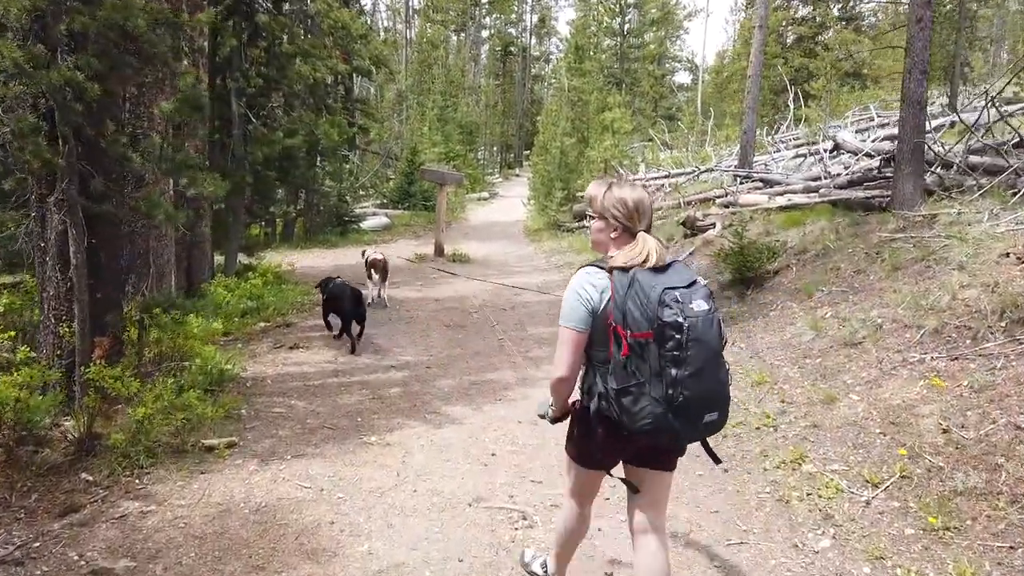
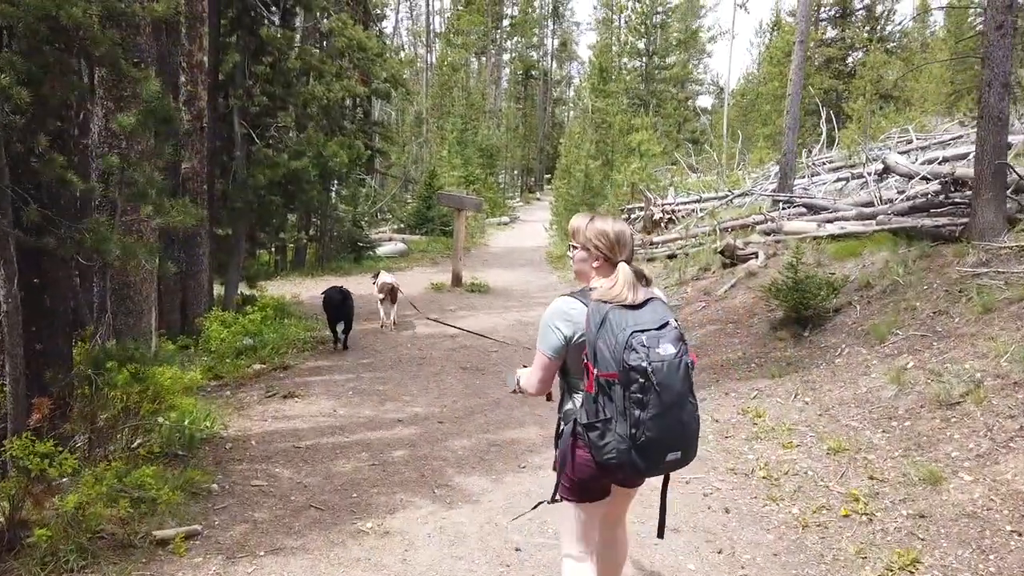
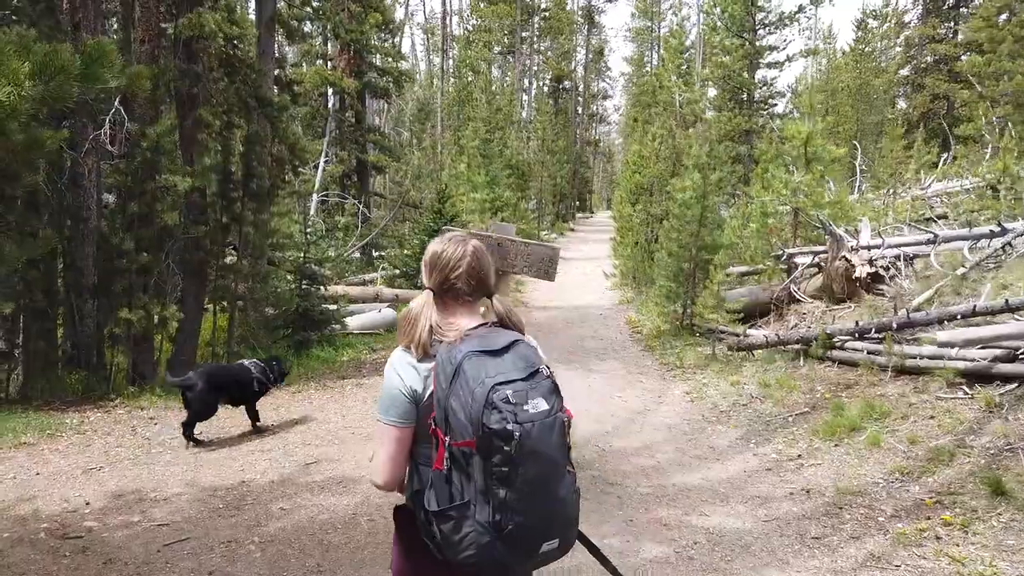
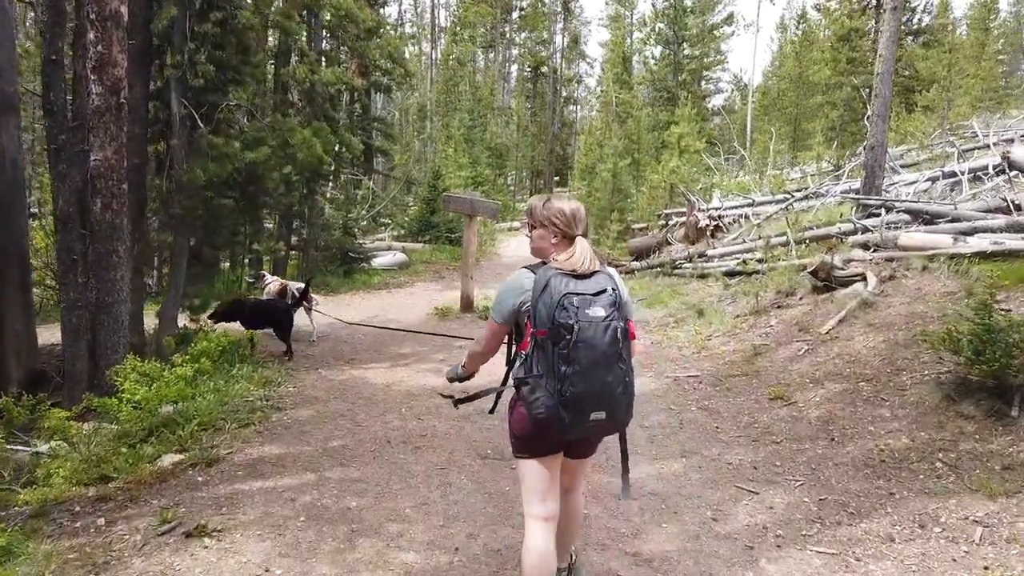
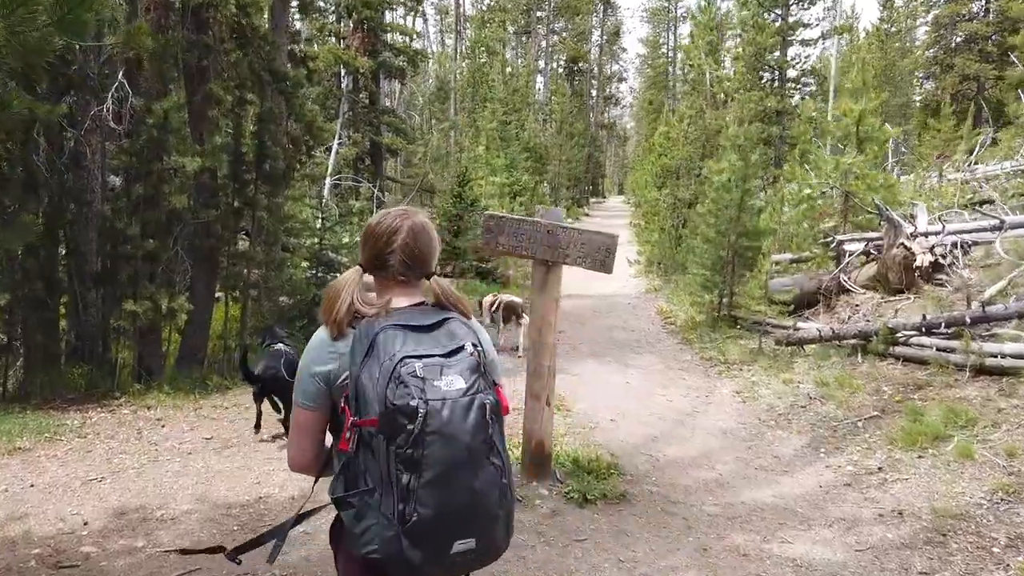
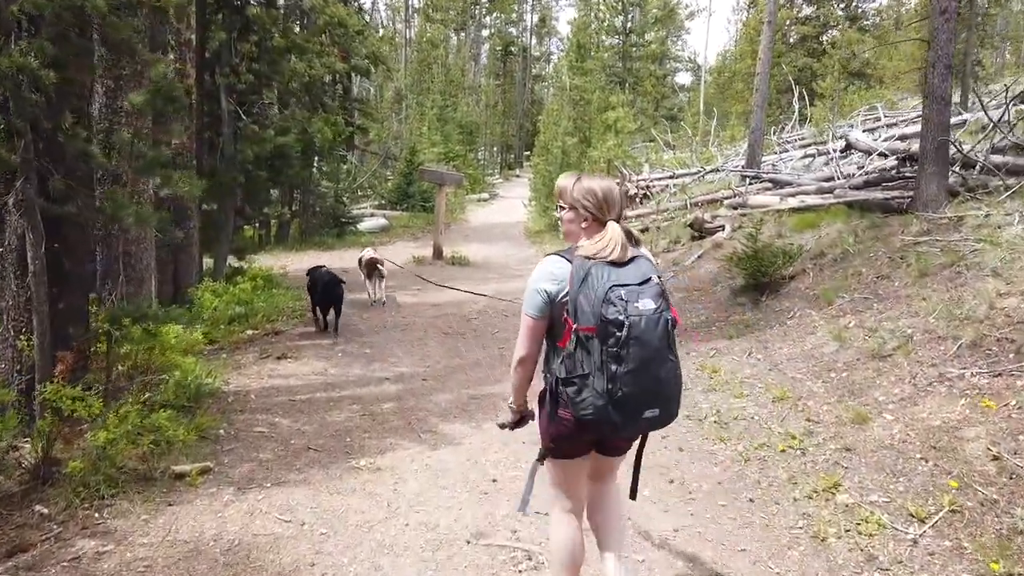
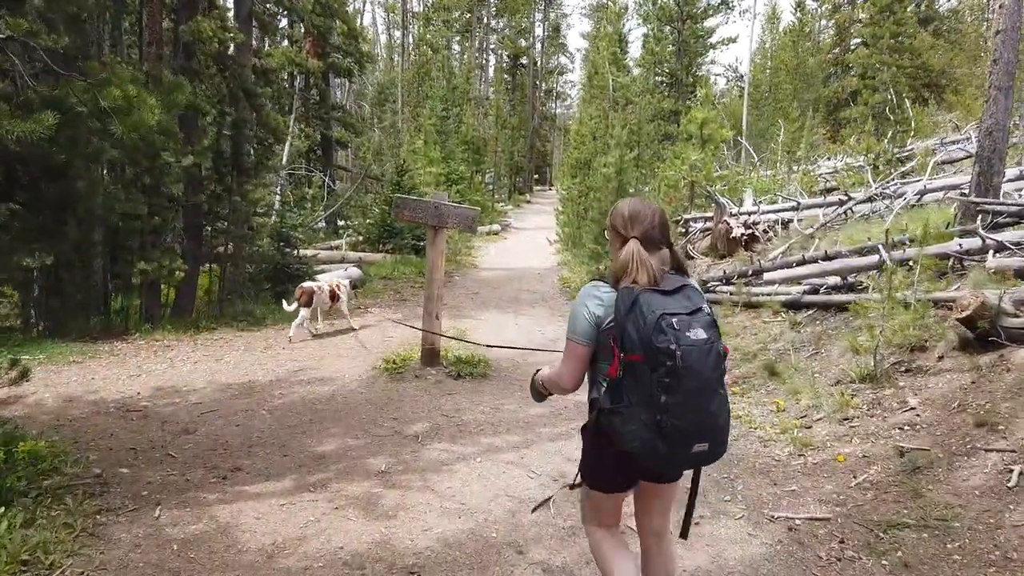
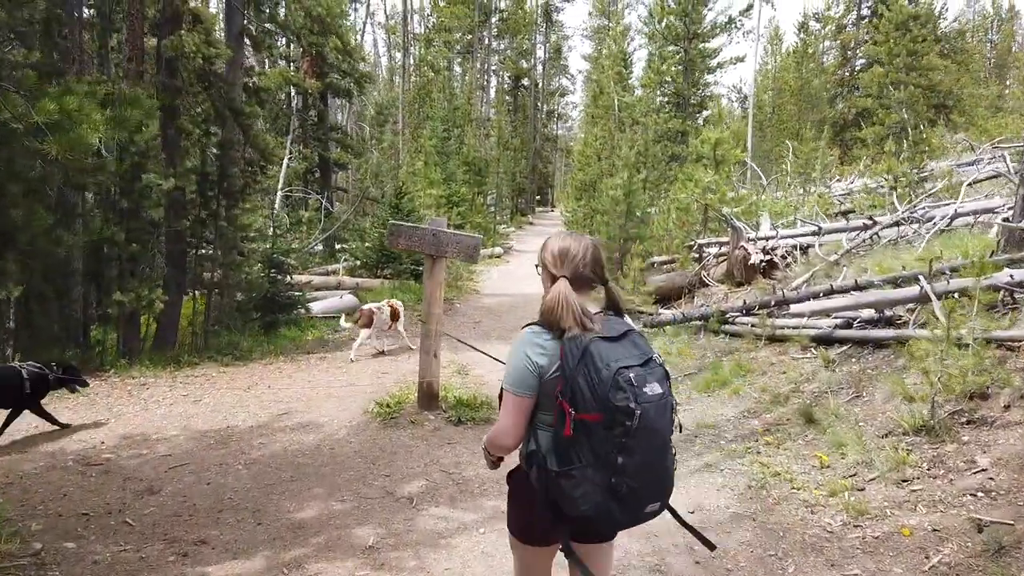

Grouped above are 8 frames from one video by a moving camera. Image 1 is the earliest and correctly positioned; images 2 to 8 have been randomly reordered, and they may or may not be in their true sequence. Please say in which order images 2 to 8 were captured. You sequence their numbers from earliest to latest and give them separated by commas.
6, 2, 4, 7, 8, 3, 5
